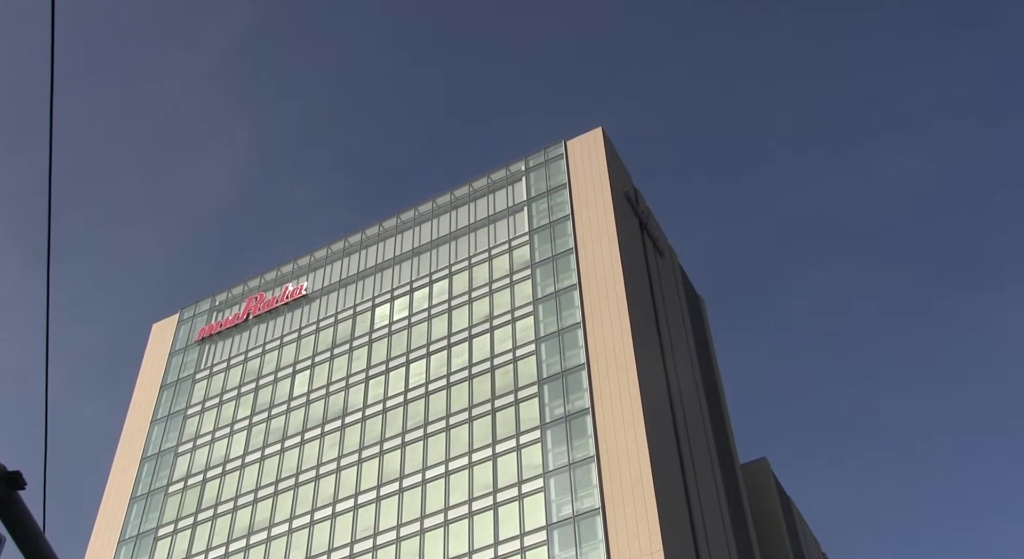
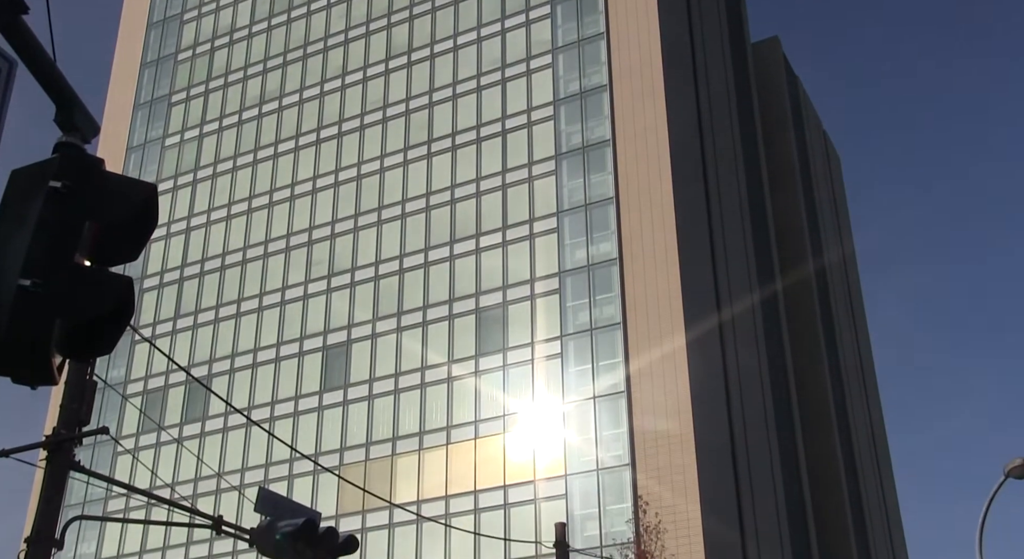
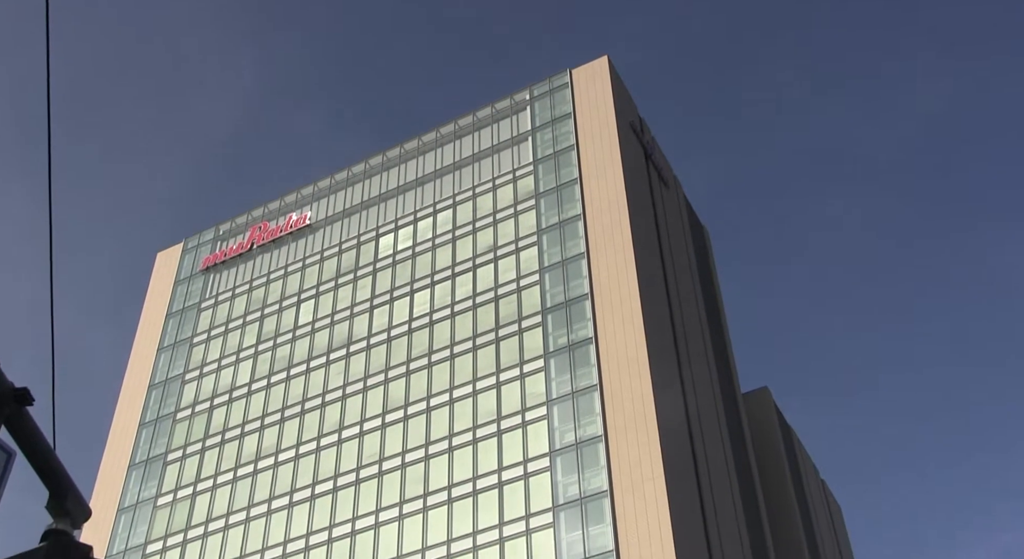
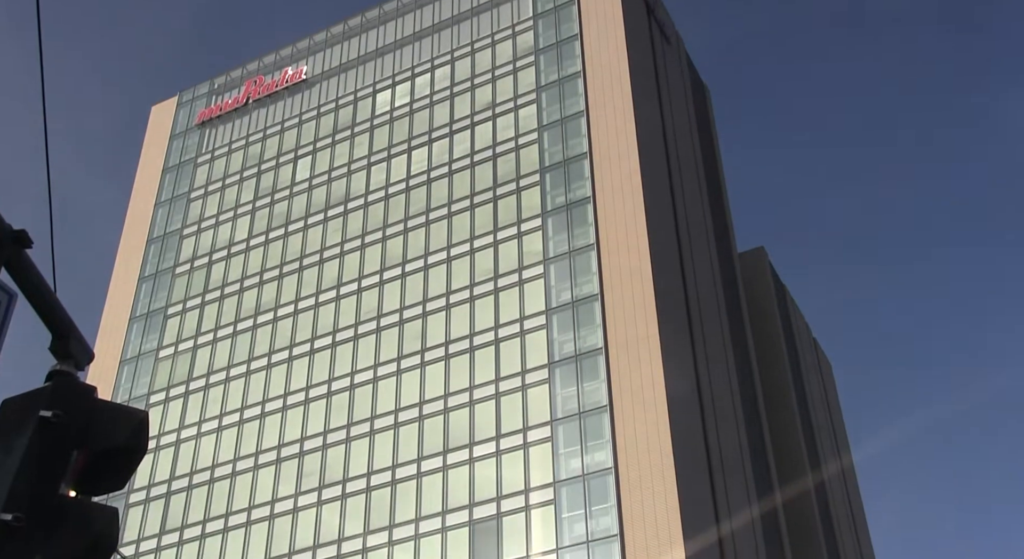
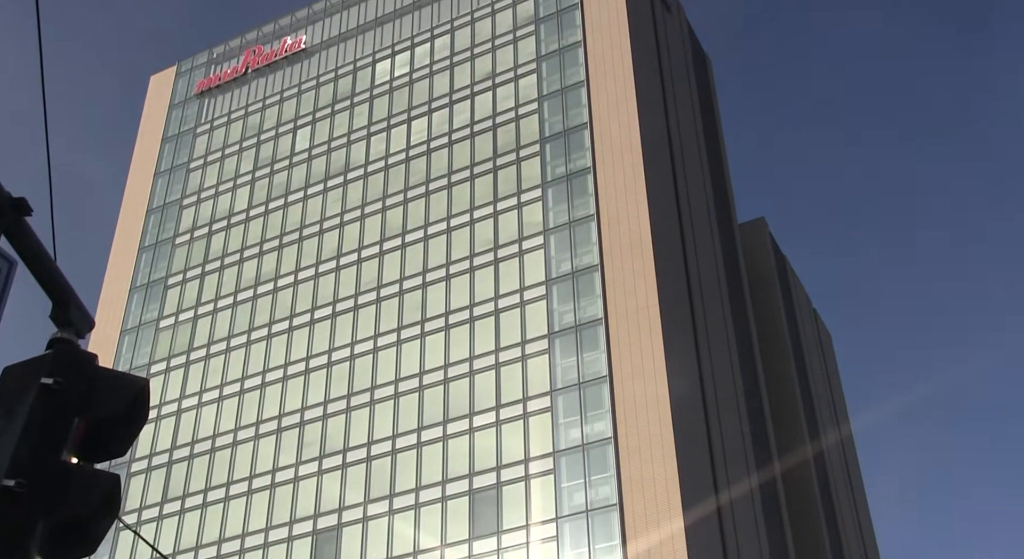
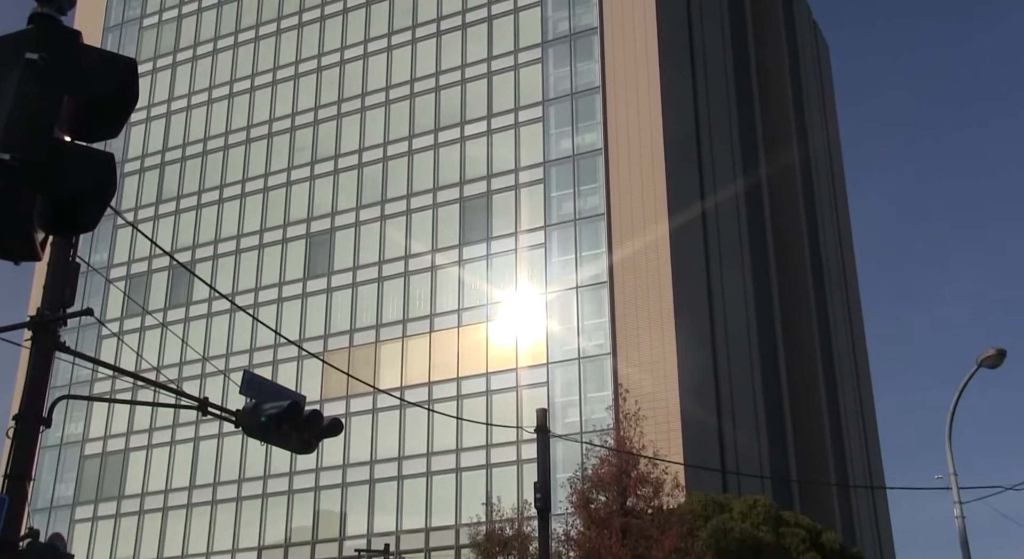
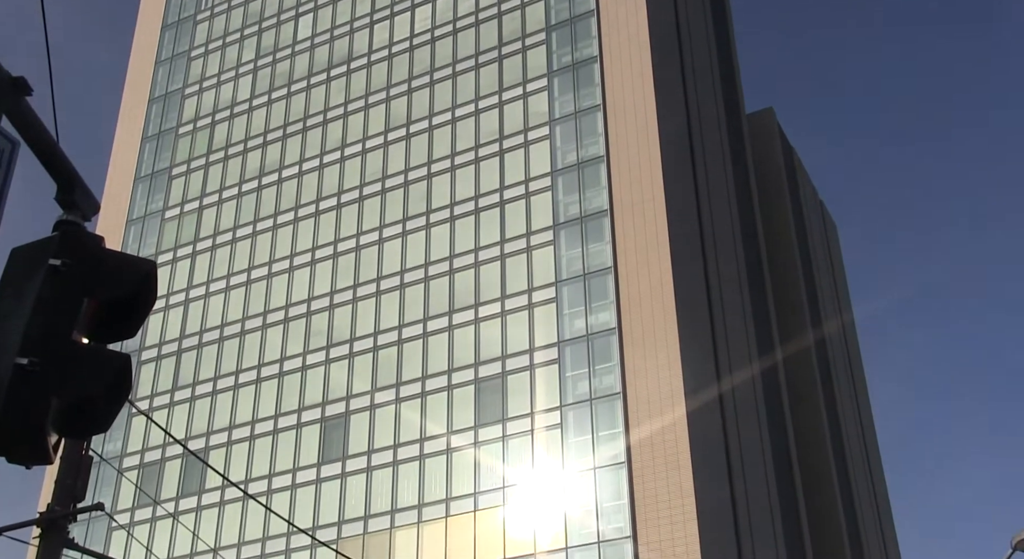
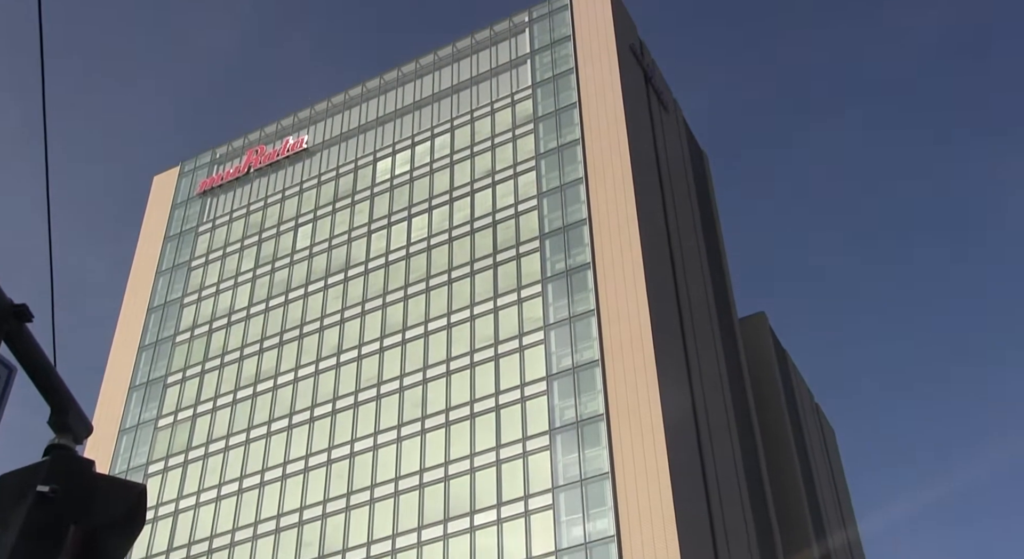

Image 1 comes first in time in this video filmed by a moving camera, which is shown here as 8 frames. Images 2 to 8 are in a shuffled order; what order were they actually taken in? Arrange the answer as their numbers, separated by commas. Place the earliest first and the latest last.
3, 8, 4, 5, 7, 2, 6
